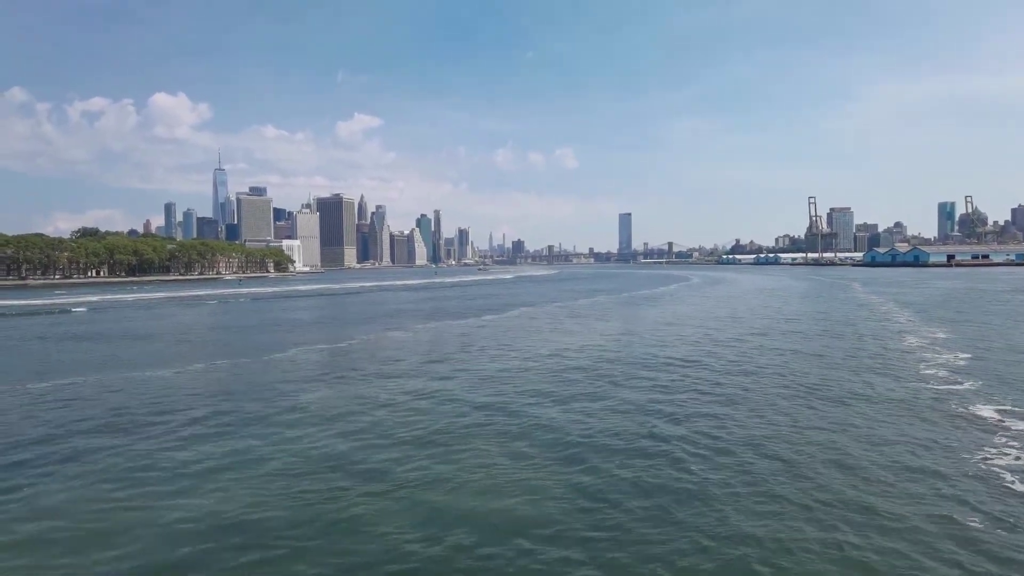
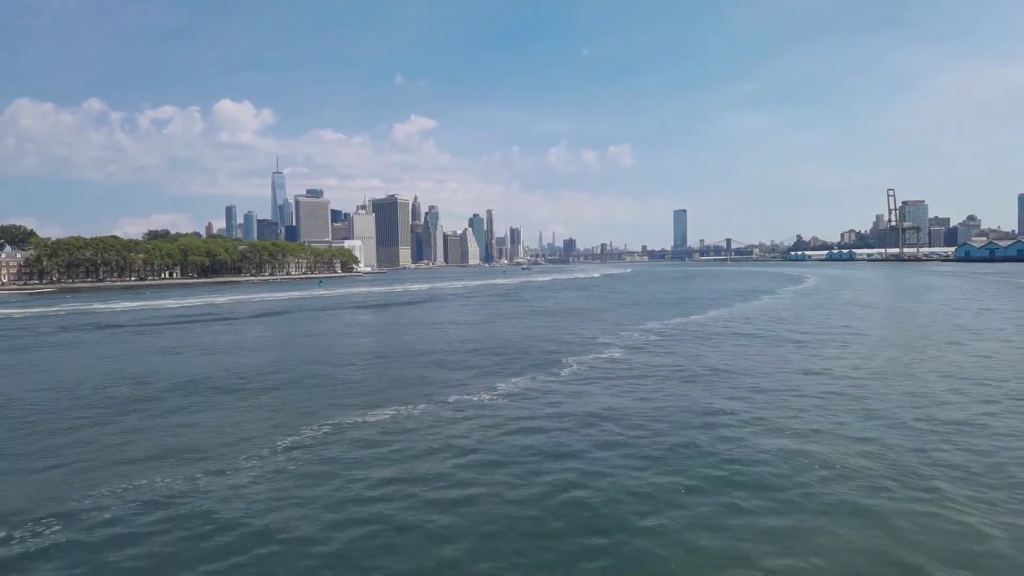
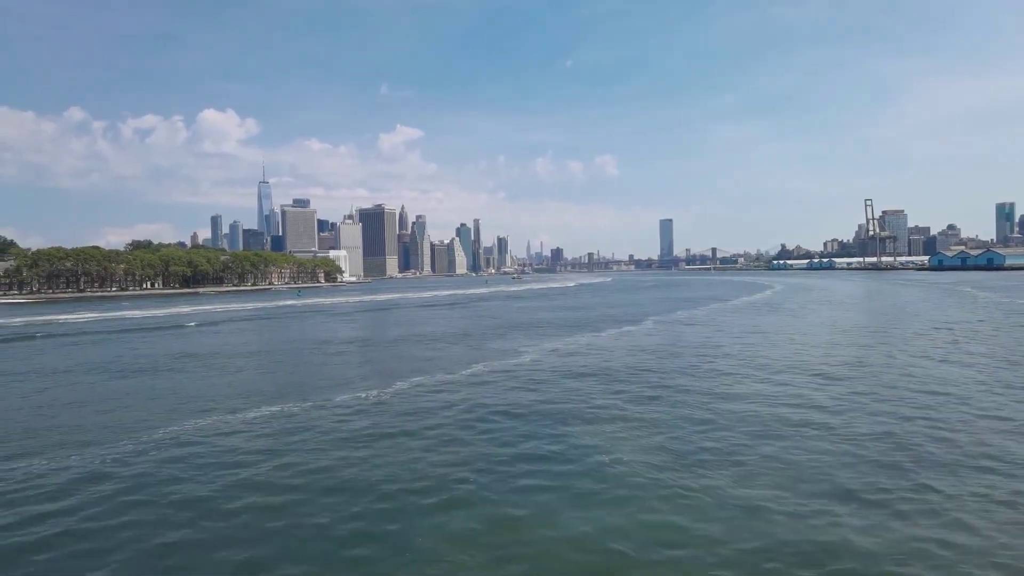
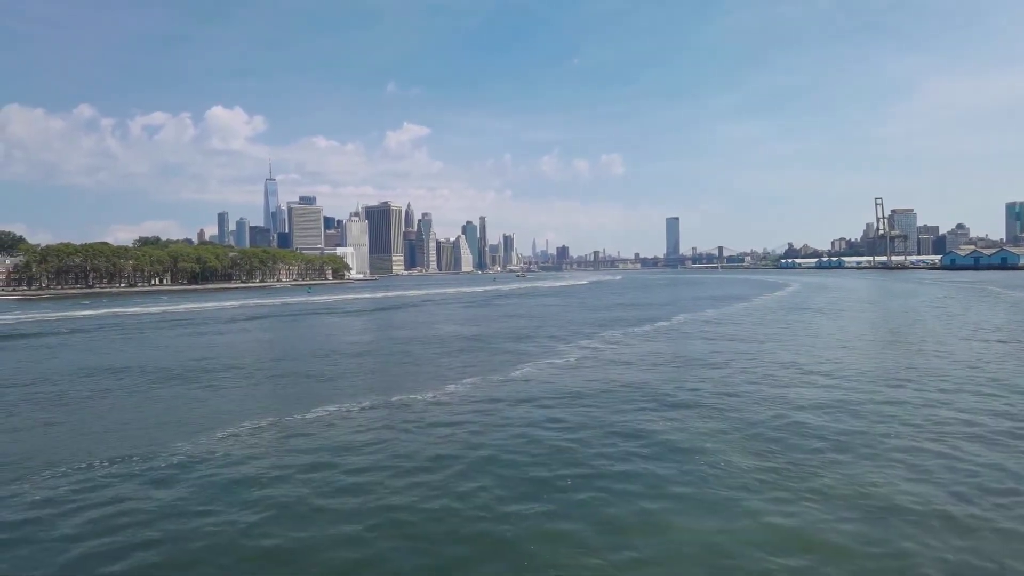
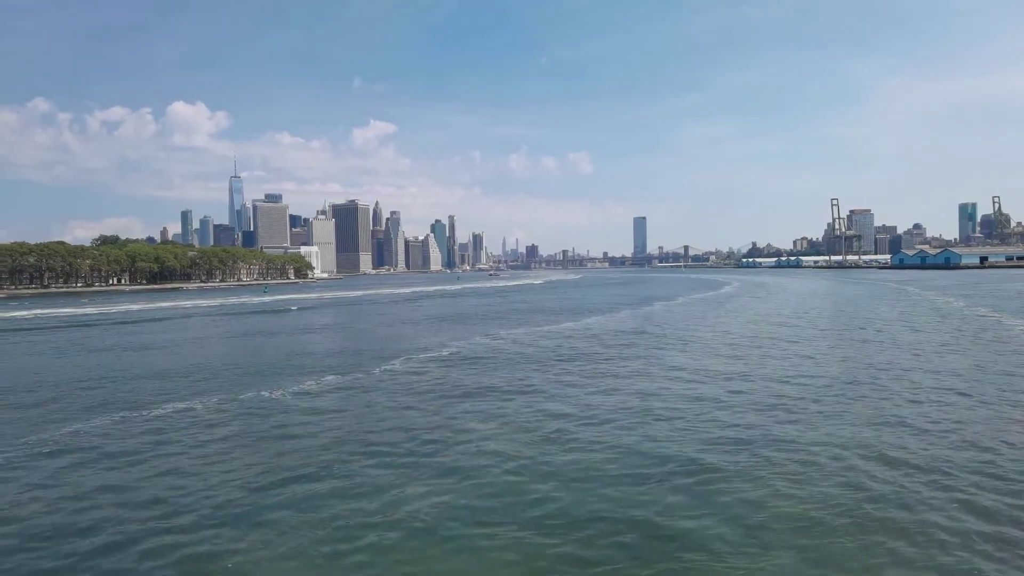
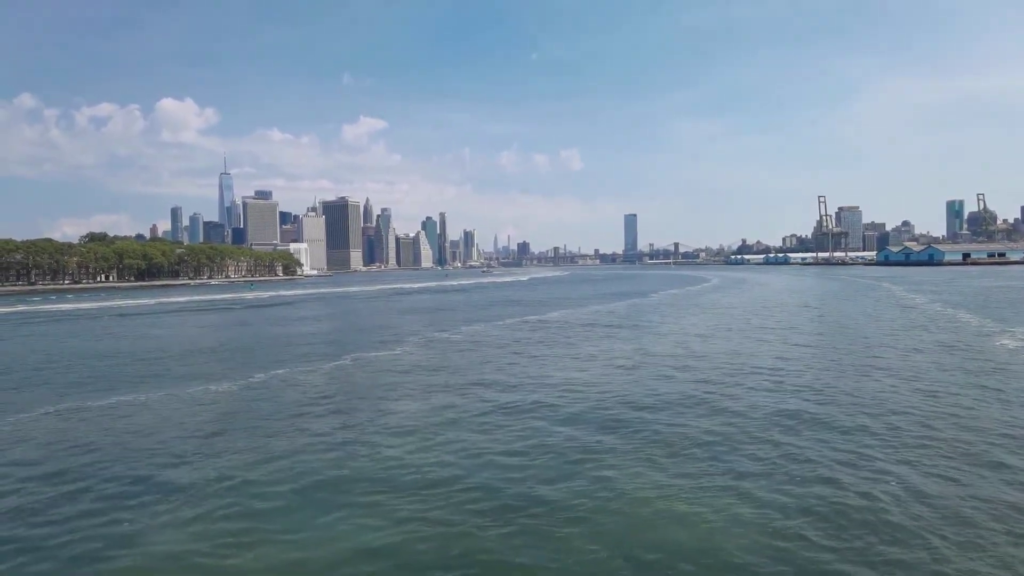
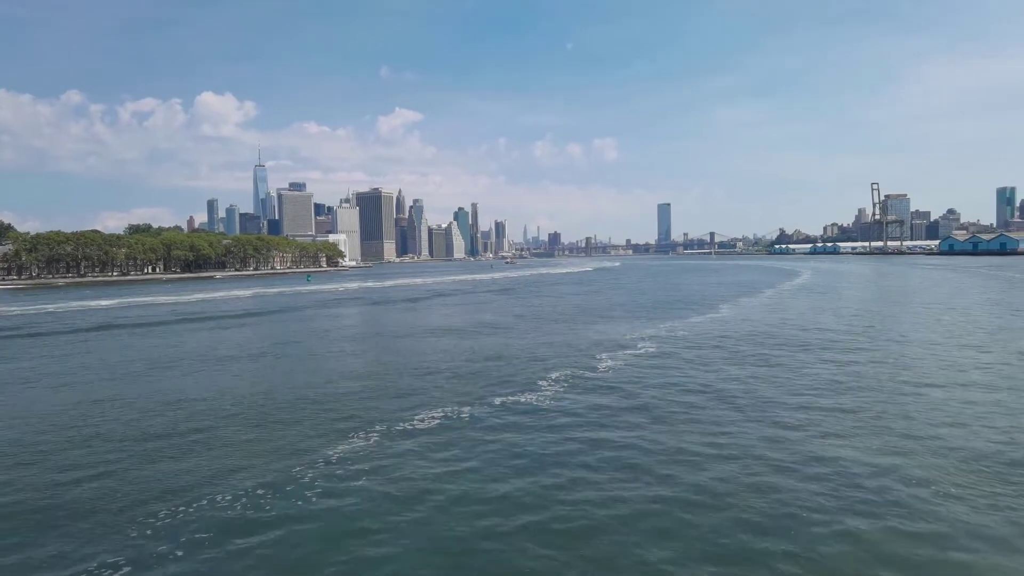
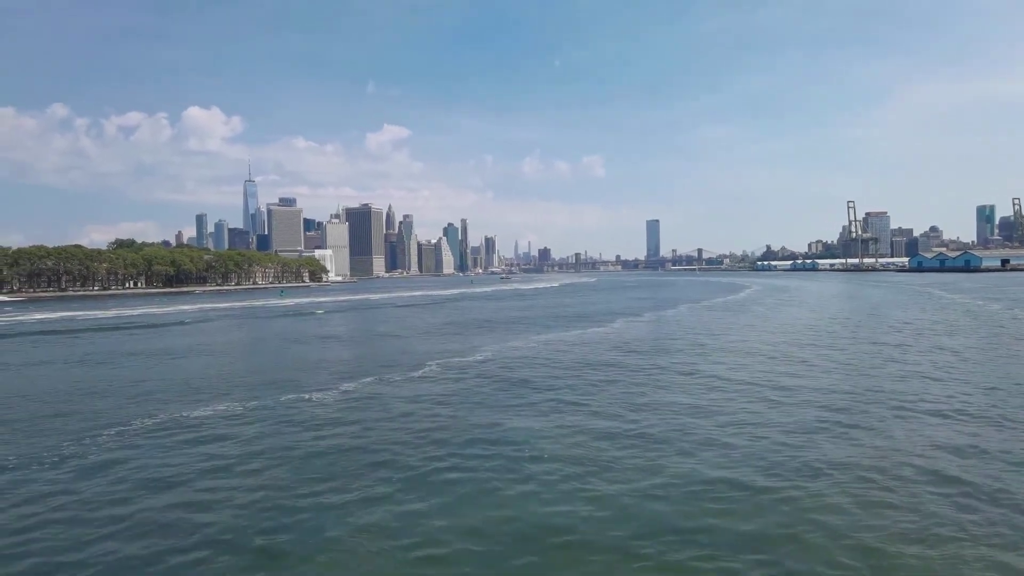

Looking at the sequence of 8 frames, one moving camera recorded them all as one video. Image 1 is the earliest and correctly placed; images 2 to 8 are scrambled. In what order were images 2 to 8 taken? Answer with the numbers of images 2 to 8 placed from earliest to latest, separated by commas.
6, 5, 8, 3, 4, 2, 7
